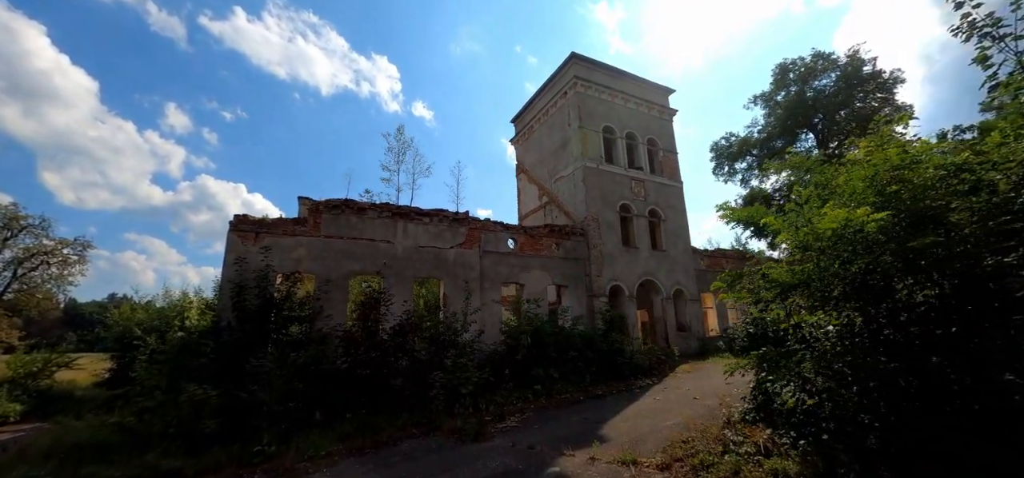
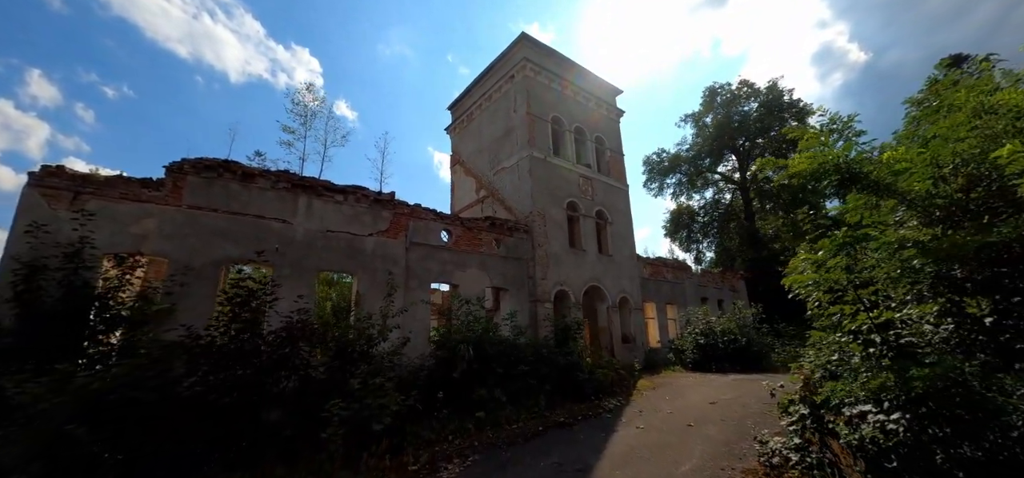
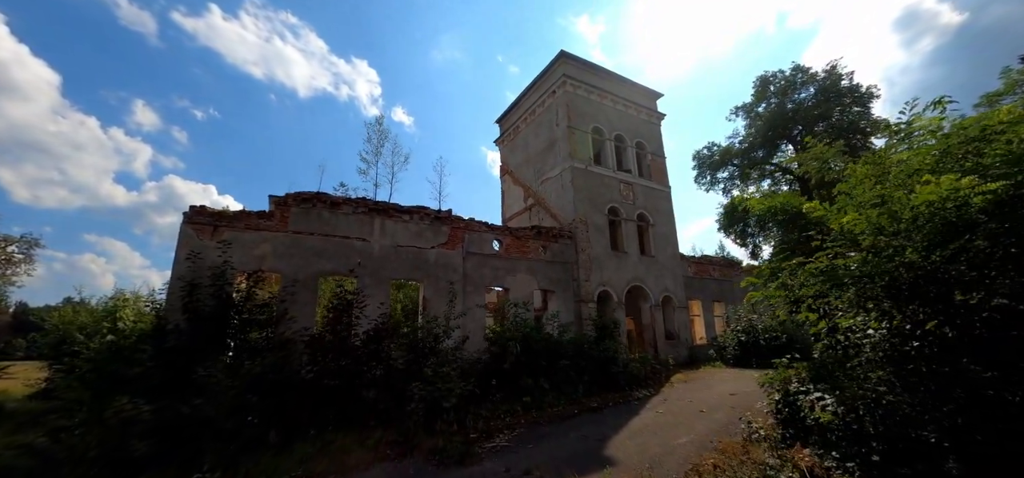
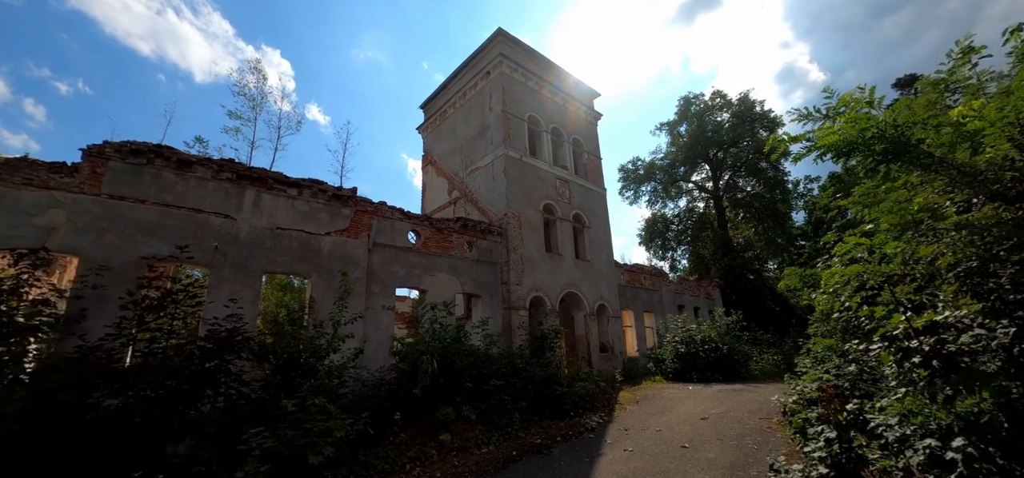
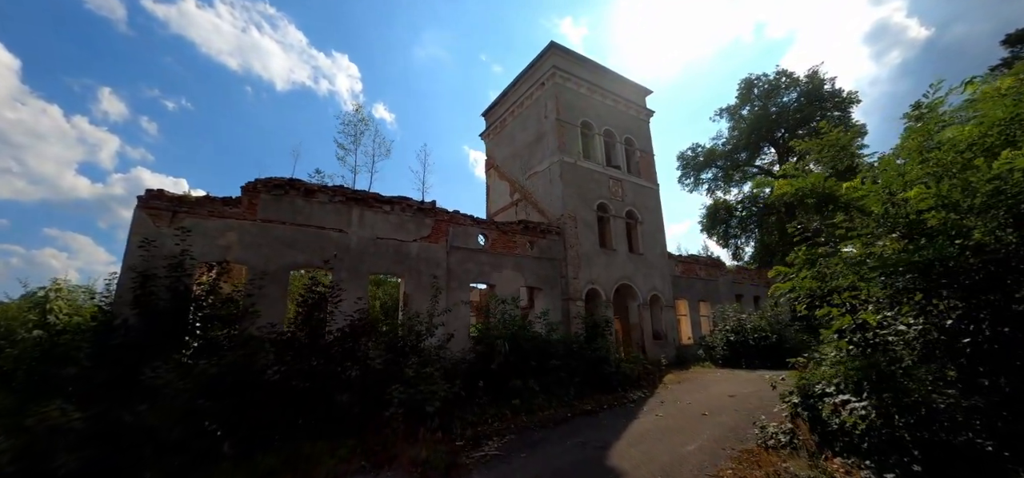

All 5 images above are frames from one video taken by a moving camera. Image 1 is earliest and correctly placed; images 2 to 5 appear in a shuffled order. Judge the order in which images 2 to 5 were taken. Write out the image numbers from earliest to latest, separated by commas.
3, 5, 2, 4
